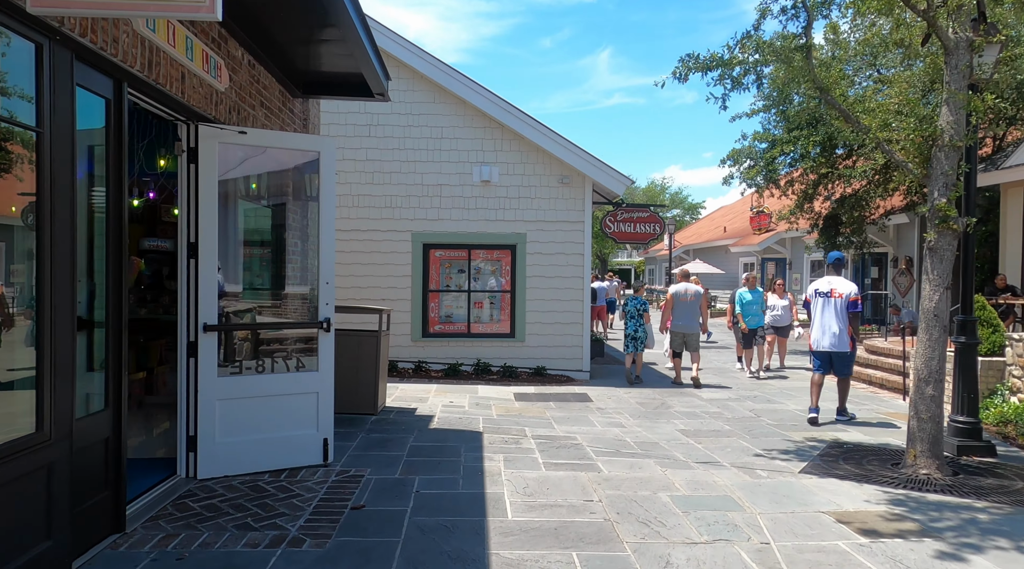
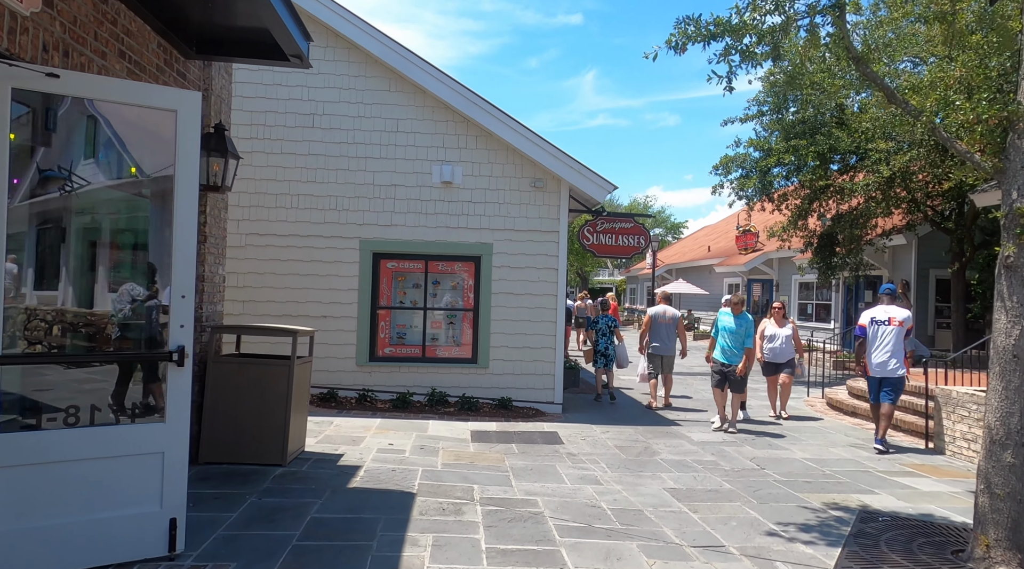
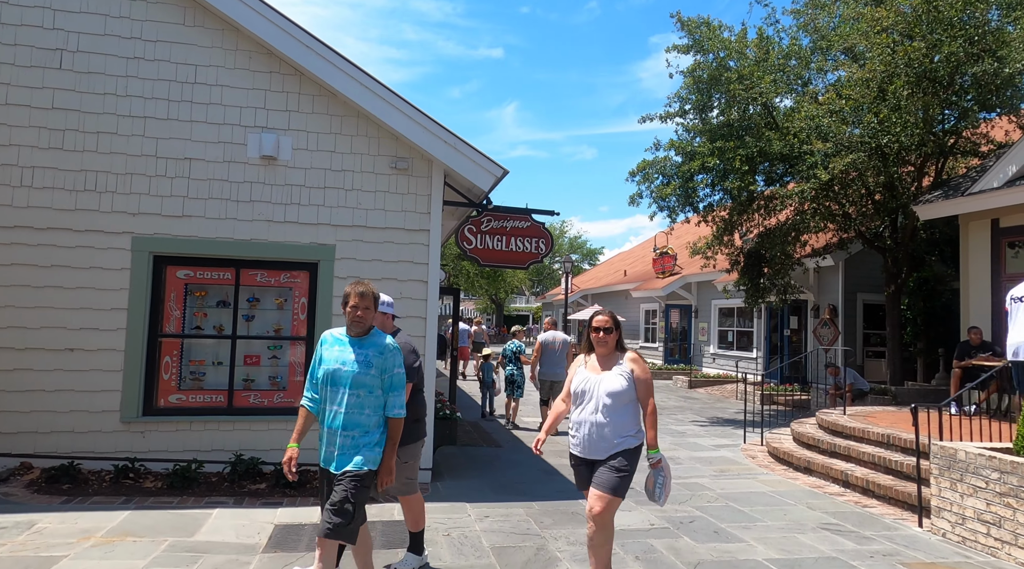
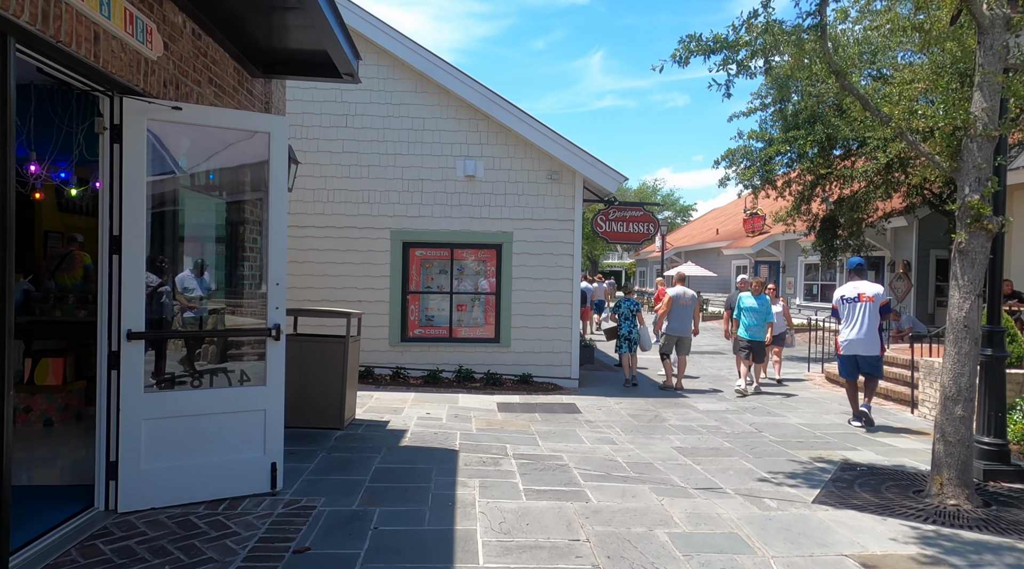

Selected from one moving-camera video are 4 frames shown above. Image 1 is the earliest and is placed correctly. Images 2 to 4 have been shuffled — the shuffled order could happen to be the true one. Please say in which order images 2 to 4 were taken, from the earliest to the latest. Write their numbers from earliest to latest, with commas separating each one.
4, 2, 3
